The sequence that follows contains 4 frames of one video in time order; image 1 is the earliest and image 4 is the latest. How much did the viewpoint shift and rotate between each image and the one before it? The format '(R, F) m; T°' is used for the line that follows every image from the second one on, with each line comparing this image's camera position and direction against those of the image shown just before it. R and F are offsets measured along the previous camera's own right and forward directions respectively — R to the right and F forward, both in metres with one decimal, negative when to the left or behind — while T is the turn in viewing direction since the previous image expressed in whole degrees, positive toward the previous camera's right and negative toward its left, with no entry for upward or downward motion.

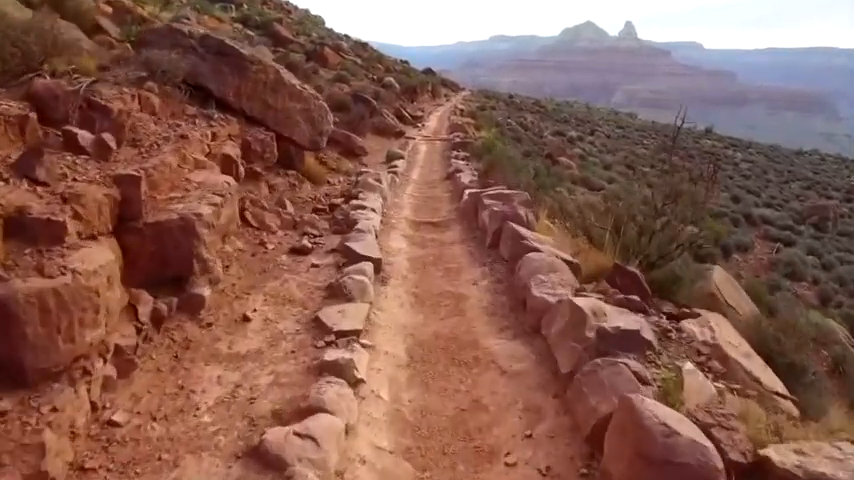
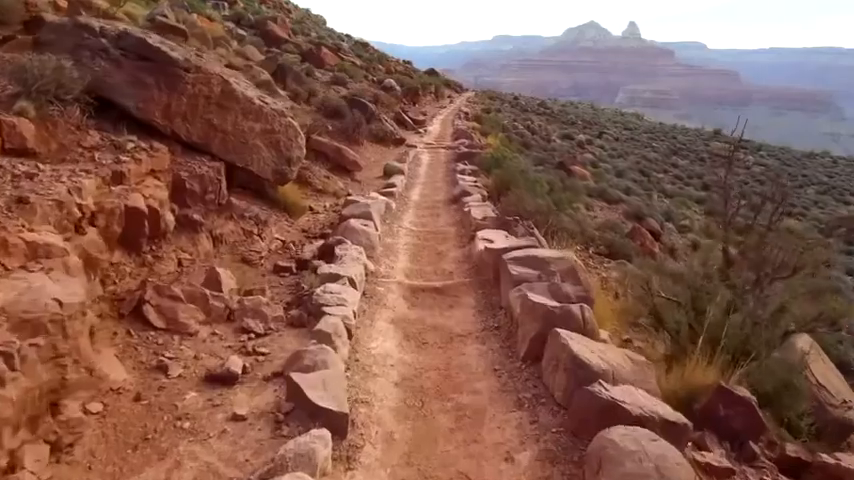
(0.0, +2.5) m; 0°
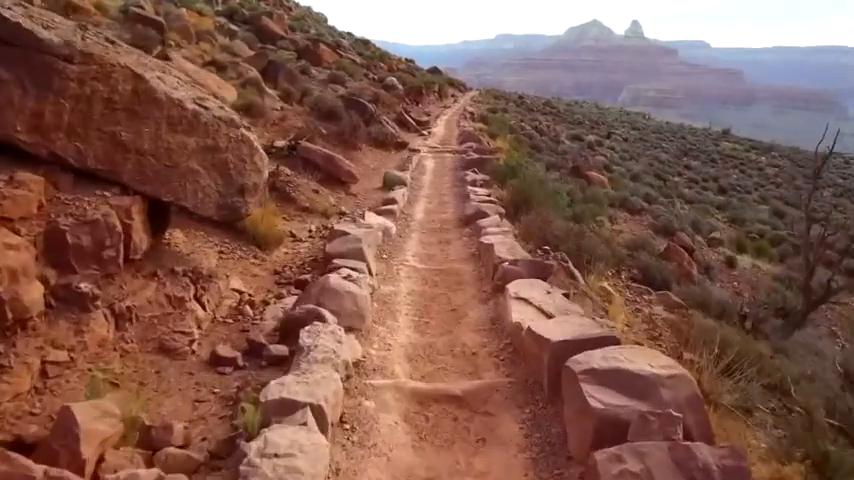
(-0.1, +2.4) m; 0°
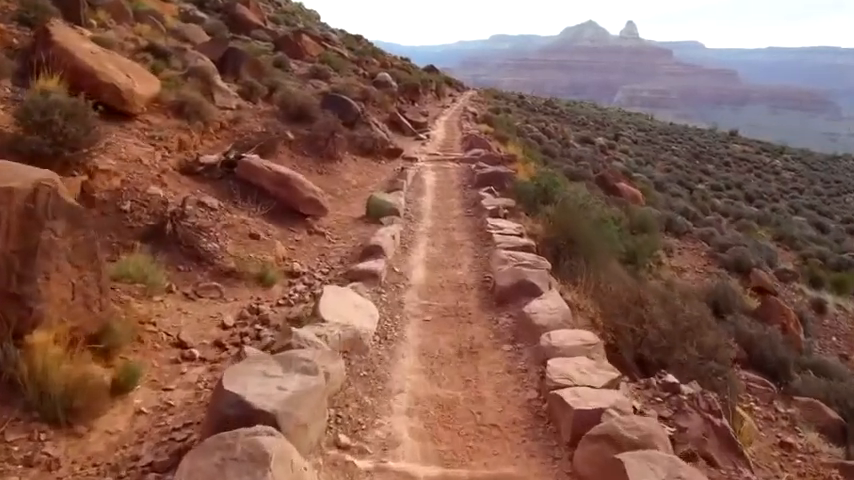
(-0.1, +4.9) m; 0°
